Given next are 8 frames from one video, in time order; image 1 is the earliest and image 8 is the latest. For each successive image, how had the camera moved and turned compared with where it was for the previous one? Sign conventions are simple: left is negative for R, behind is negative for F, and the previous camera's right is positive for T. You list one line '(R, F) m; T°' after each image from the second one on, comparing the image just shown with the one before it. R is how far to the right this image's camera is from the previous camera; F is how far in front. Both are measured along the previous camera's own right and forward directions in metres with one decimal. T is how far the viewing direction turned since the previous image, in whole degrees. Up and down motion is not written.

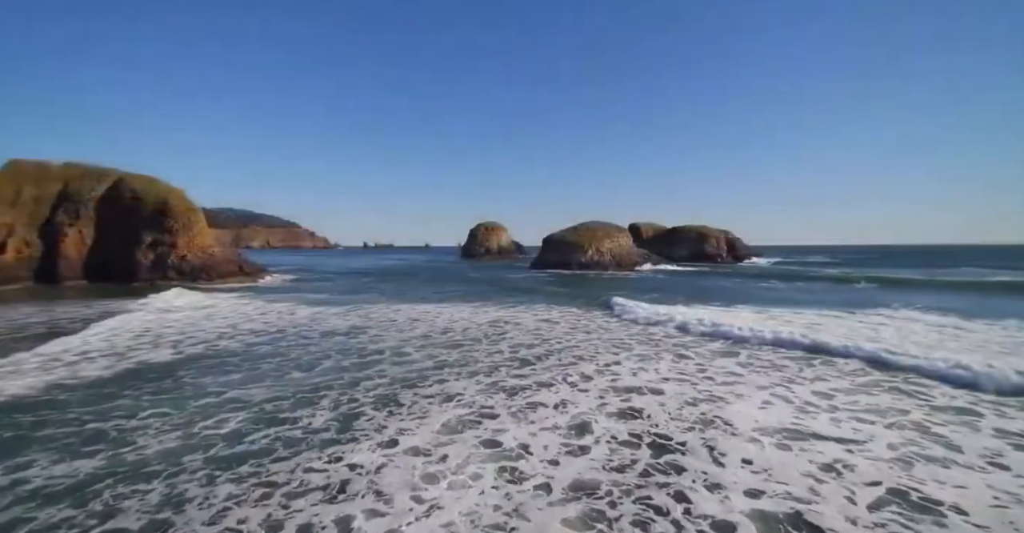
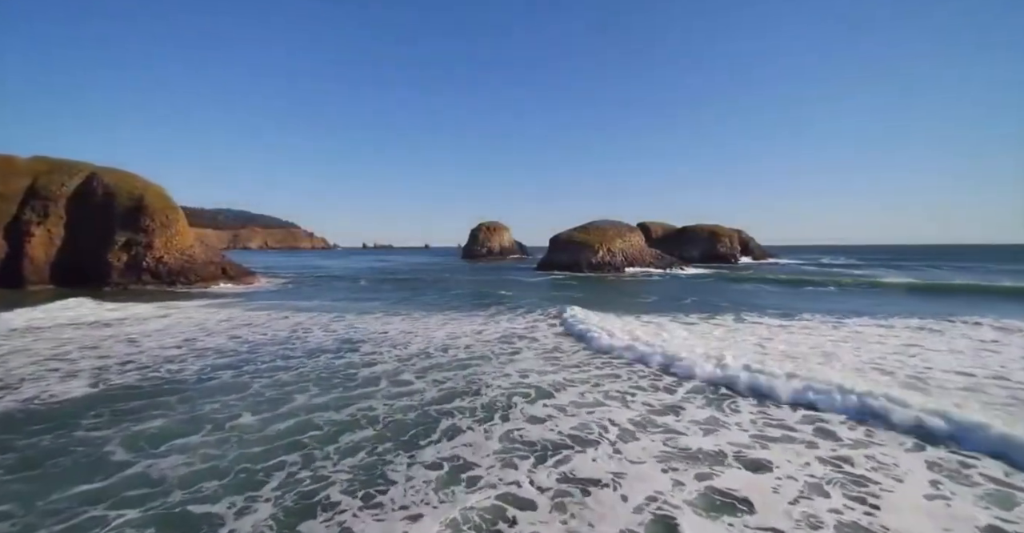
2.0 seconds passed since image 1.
(-0.4, +2.9) m; 0°
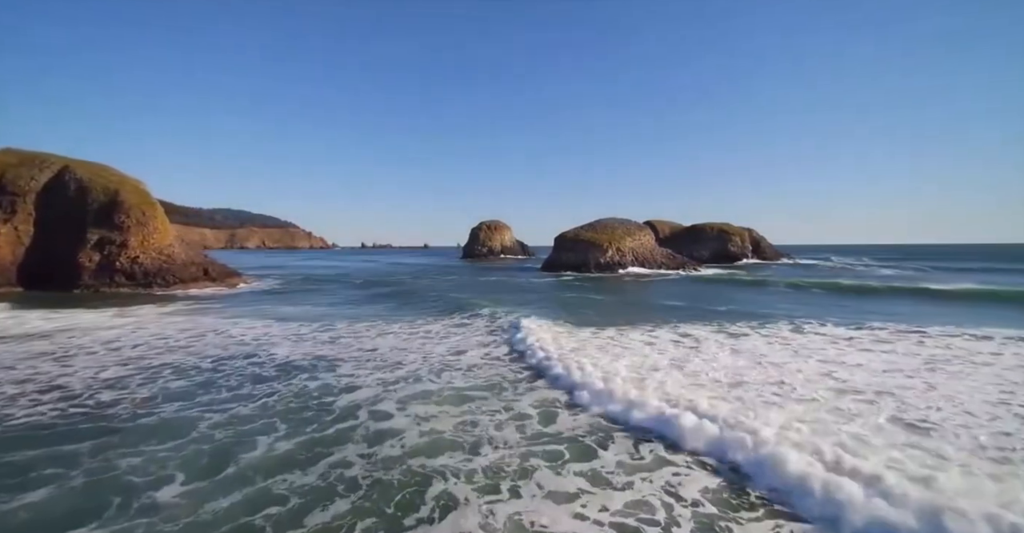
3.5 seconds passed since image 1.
(-0.4, +2.4) m; 0°
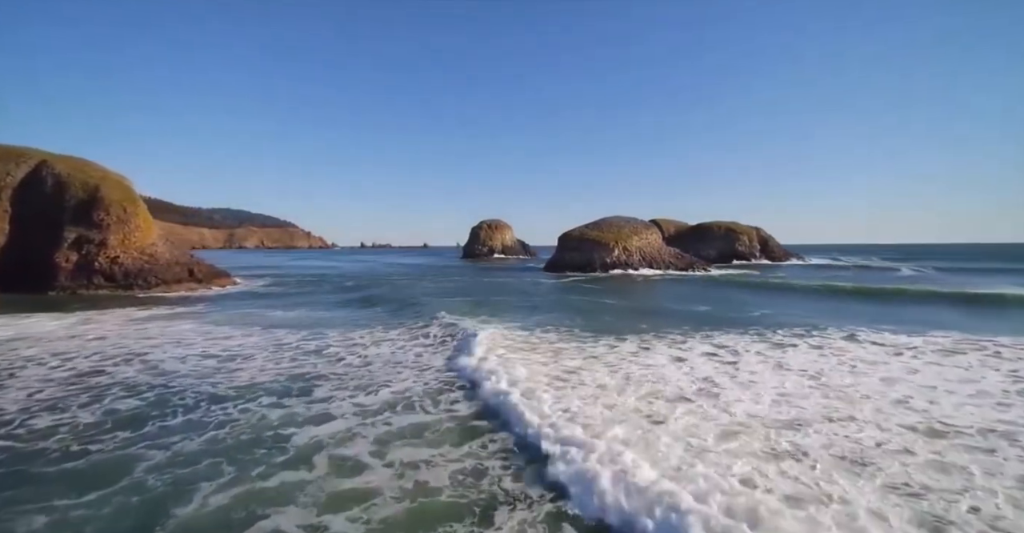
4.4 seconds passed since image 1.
(-0.2, +1.6) m; 0°
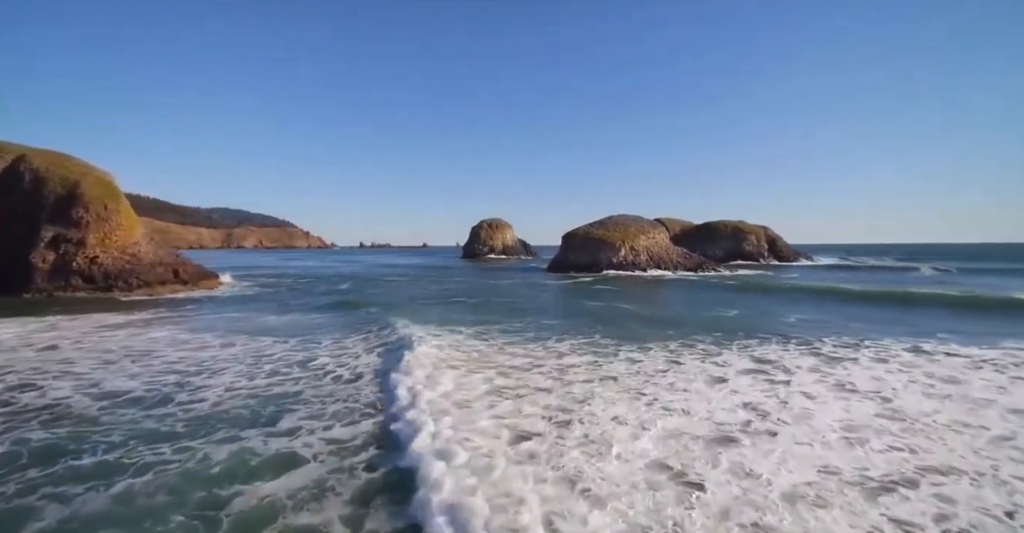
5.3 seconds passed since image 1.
(-0.2, +1.5) m; 0°
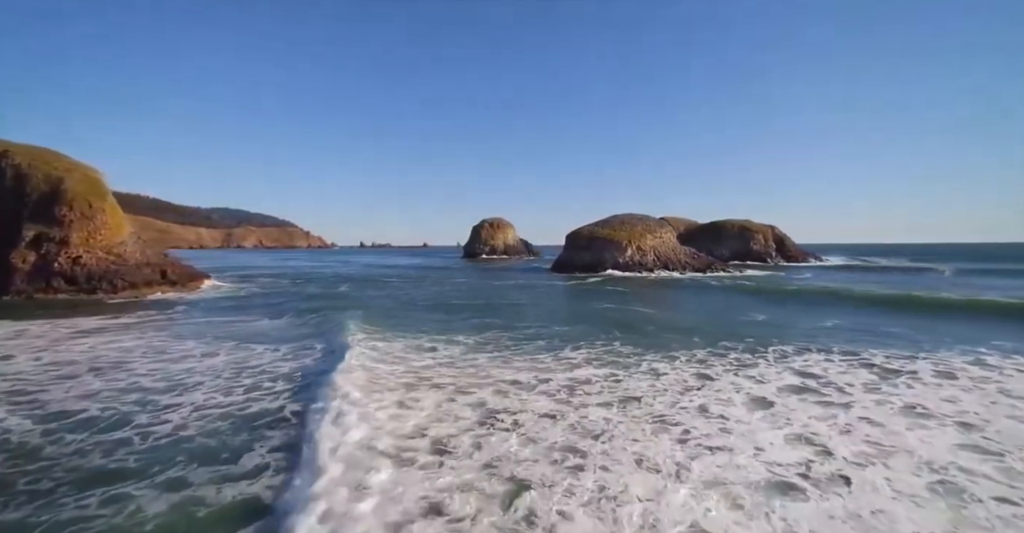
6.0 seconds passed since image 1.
(-0.2, +1.2) m; 0°
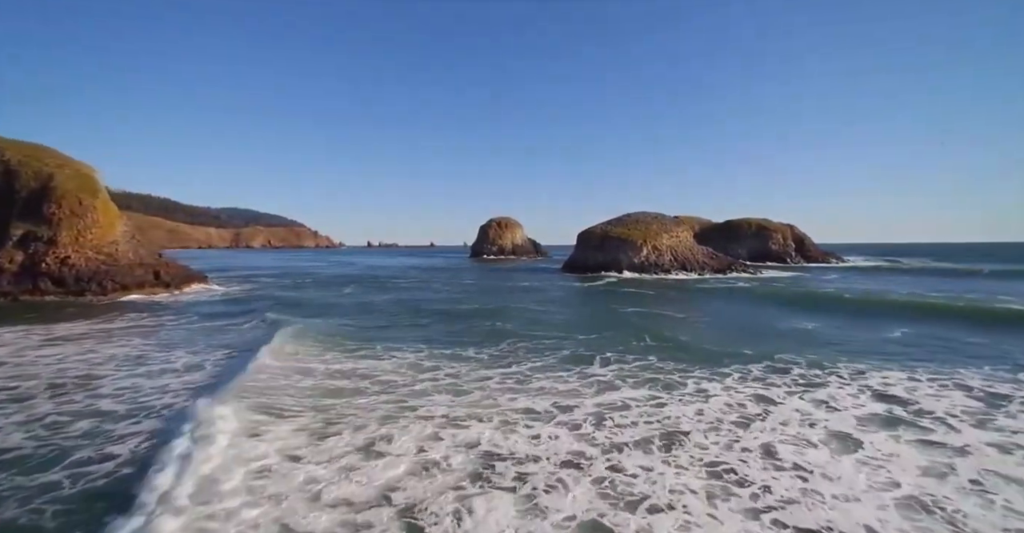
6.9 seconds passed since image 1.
(-0.2, +1.5) m; -1°
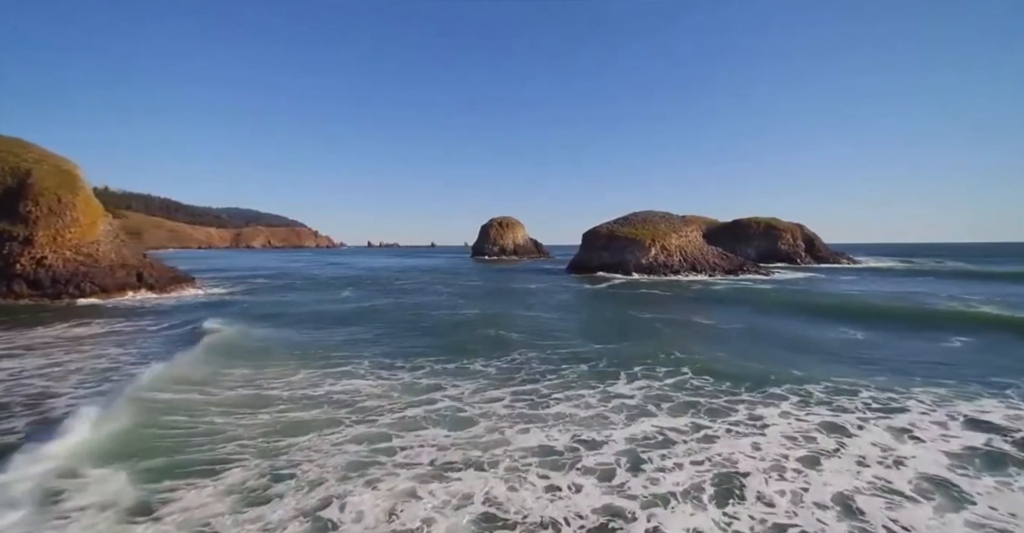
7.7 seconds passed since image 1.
(-0.2, +1.3) m; 0°
